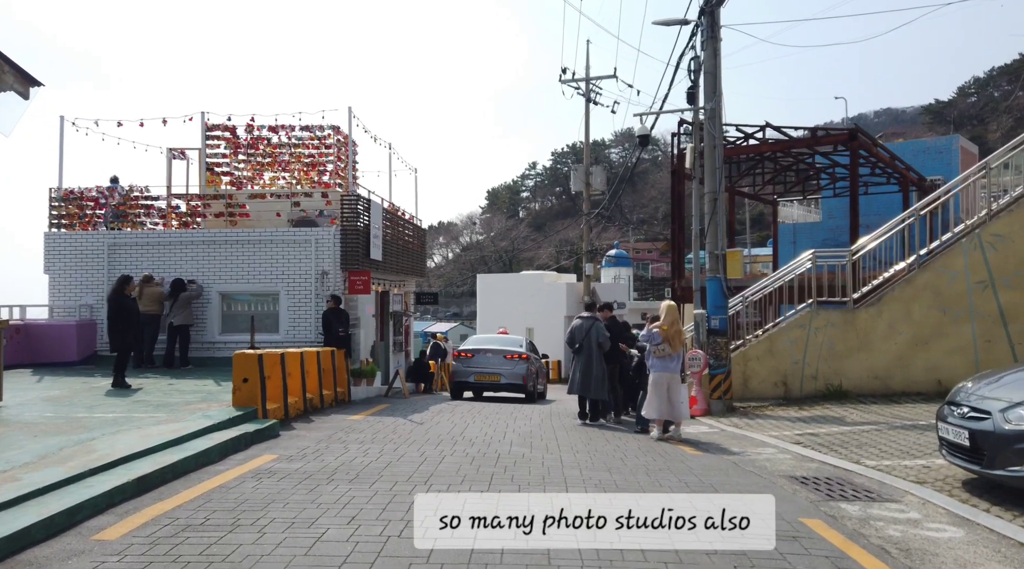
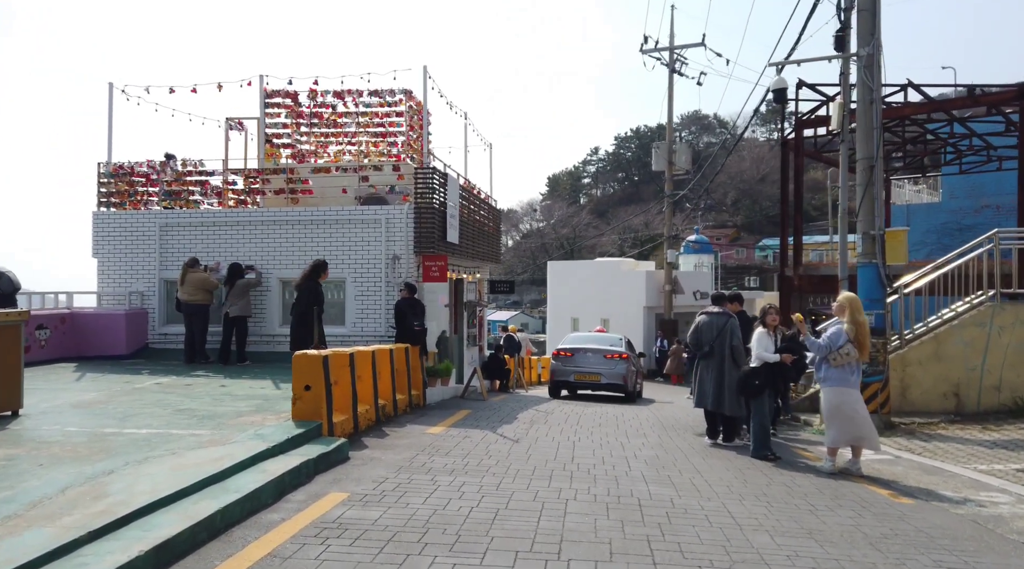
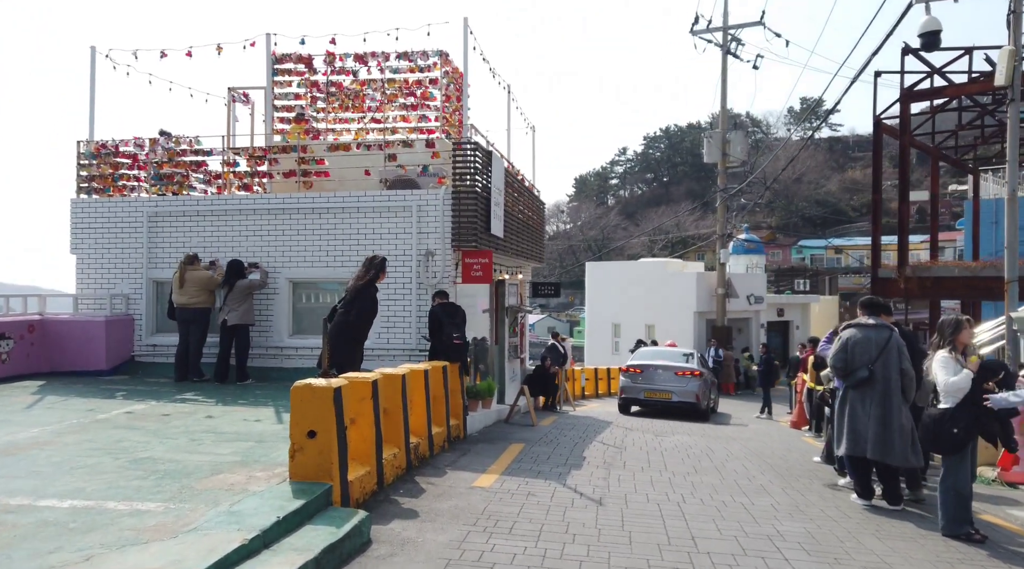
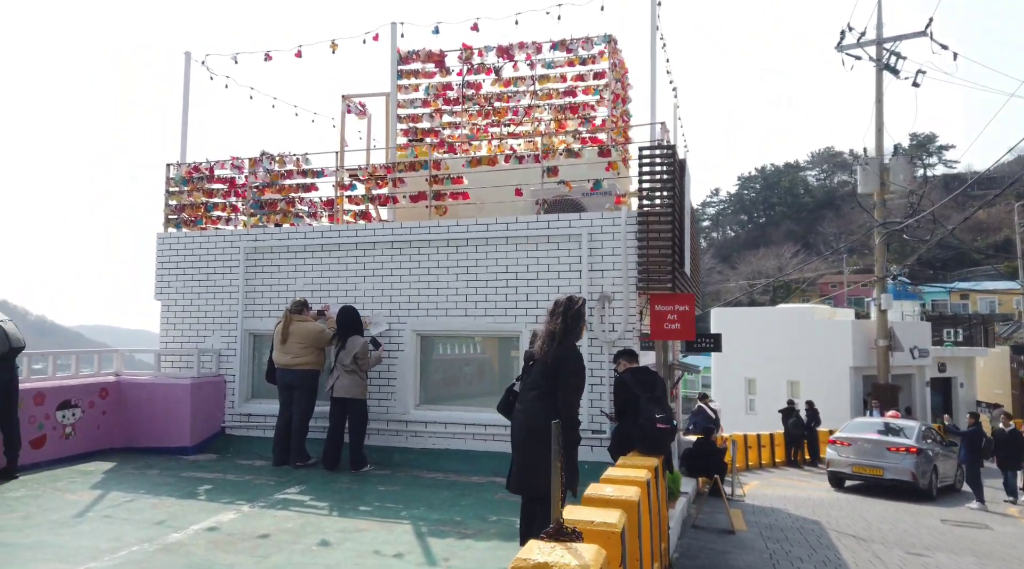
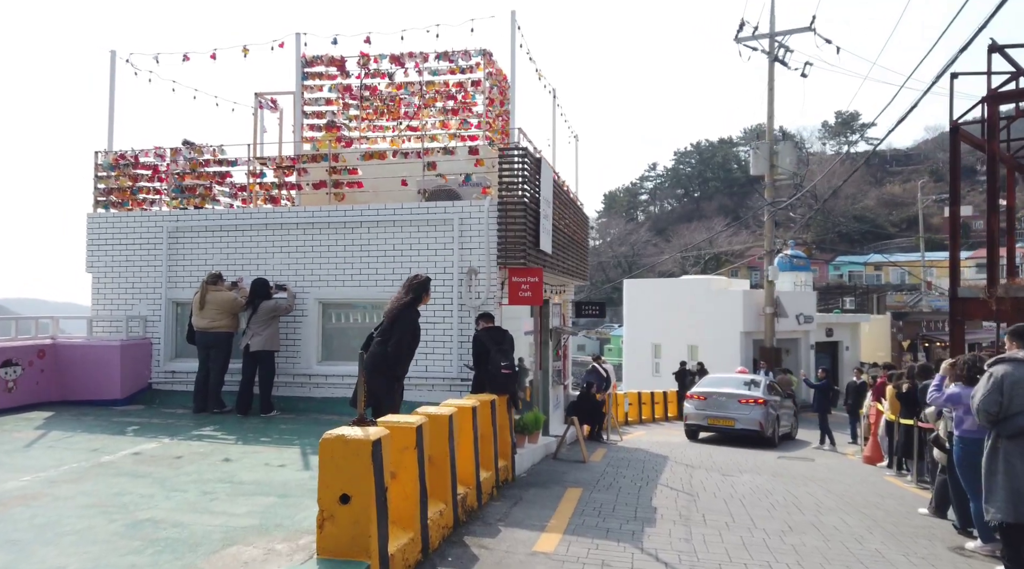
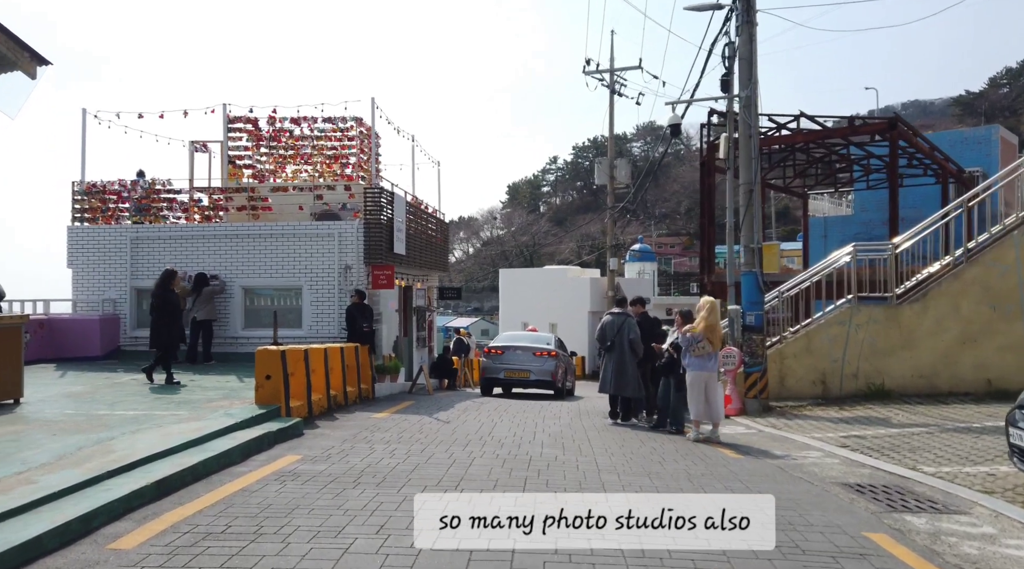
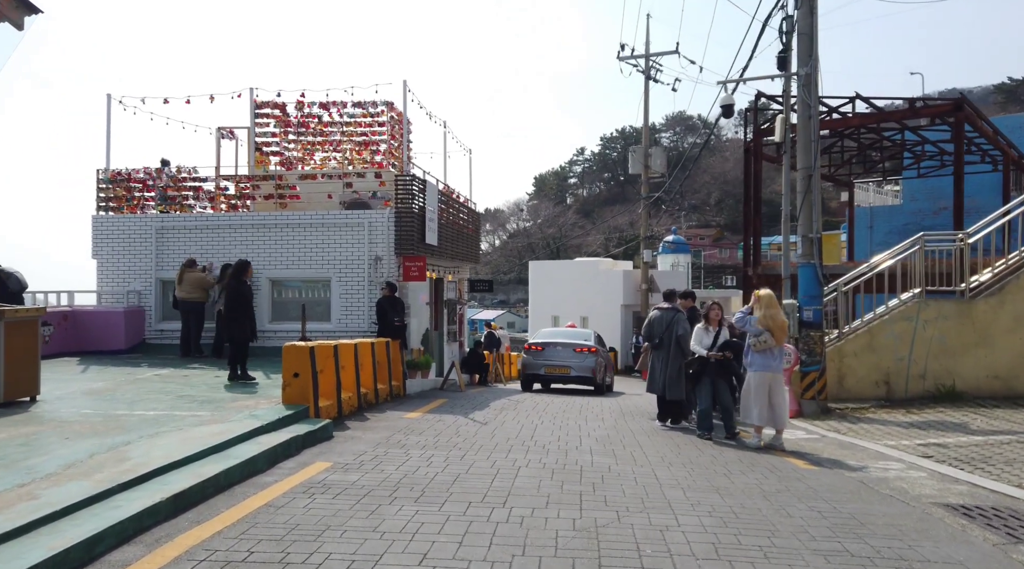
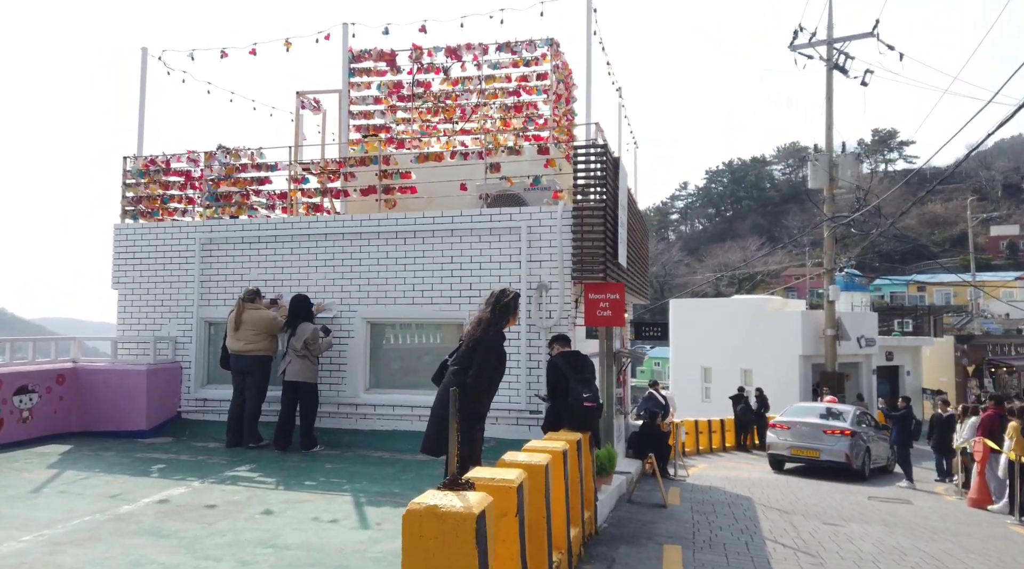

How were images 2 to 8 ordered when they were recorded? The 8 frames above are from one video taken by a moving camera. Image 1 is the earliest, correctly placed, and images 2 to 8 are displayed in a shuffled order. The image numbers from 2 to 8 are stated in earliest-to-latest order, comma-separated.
6, 7, 2, 3, 5, 8, 4
